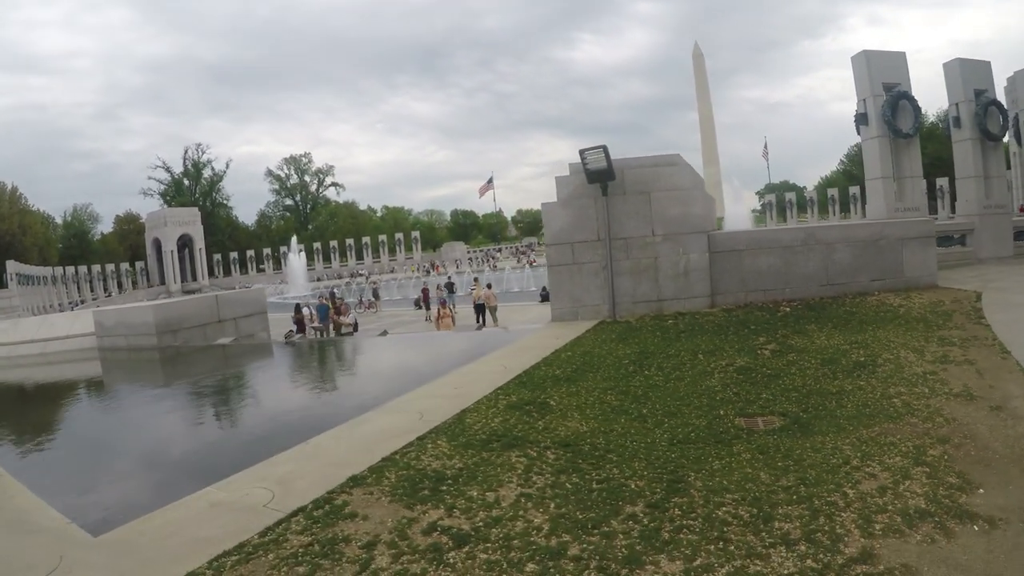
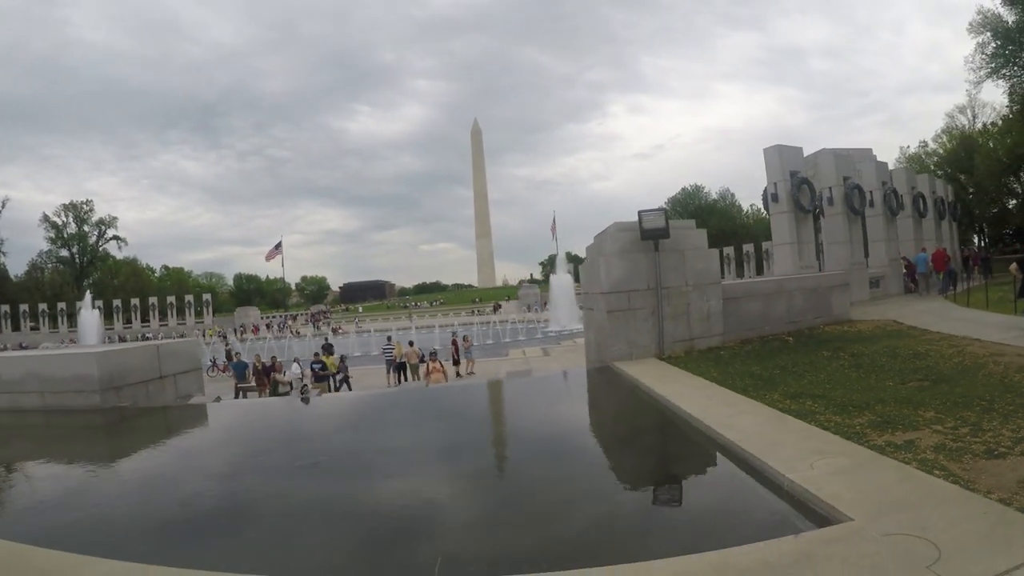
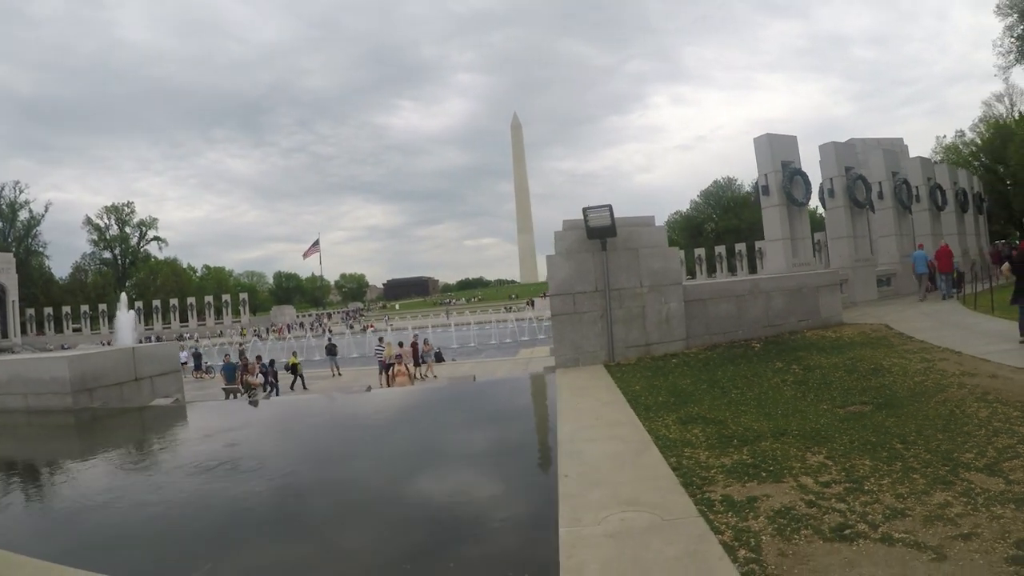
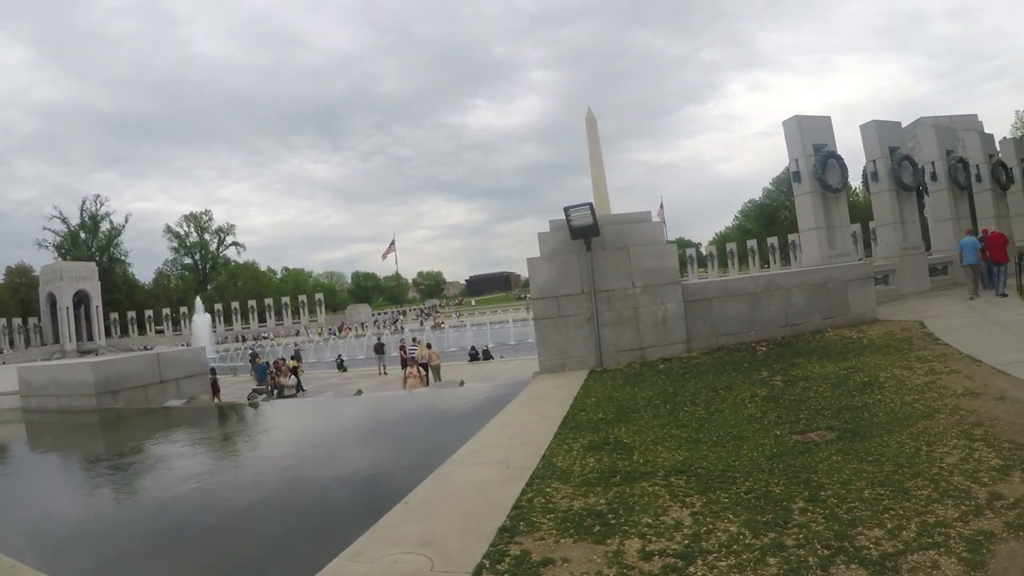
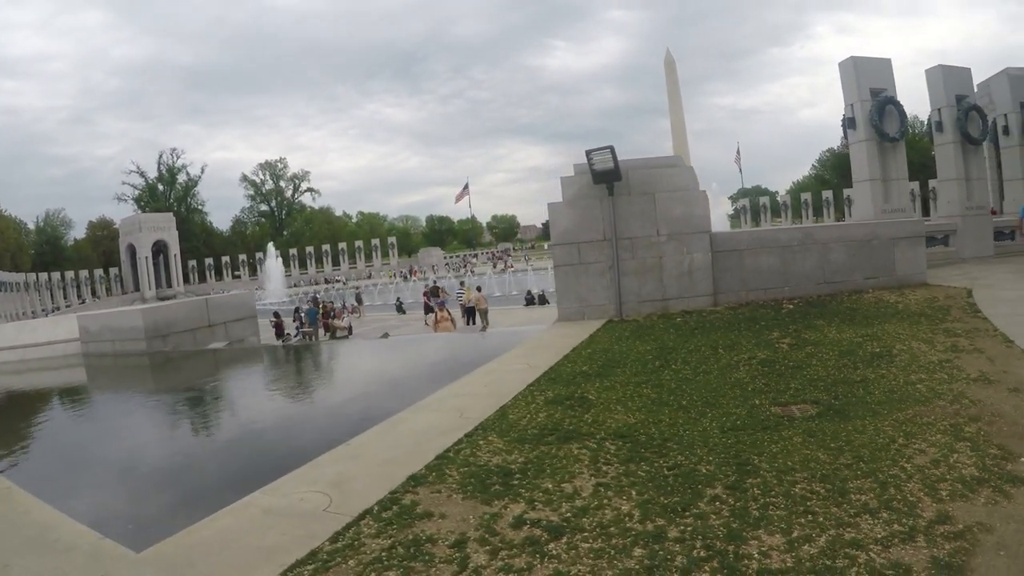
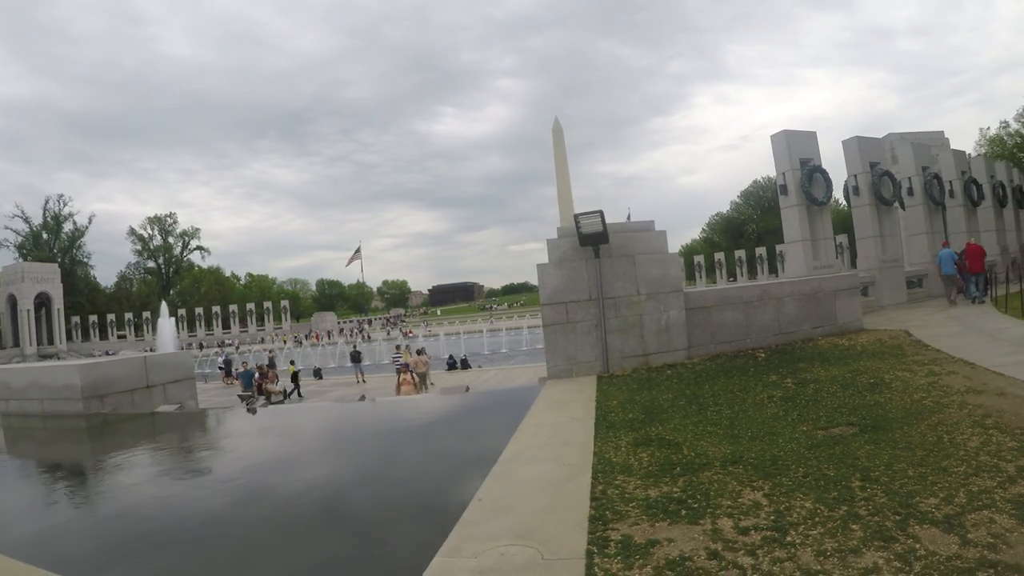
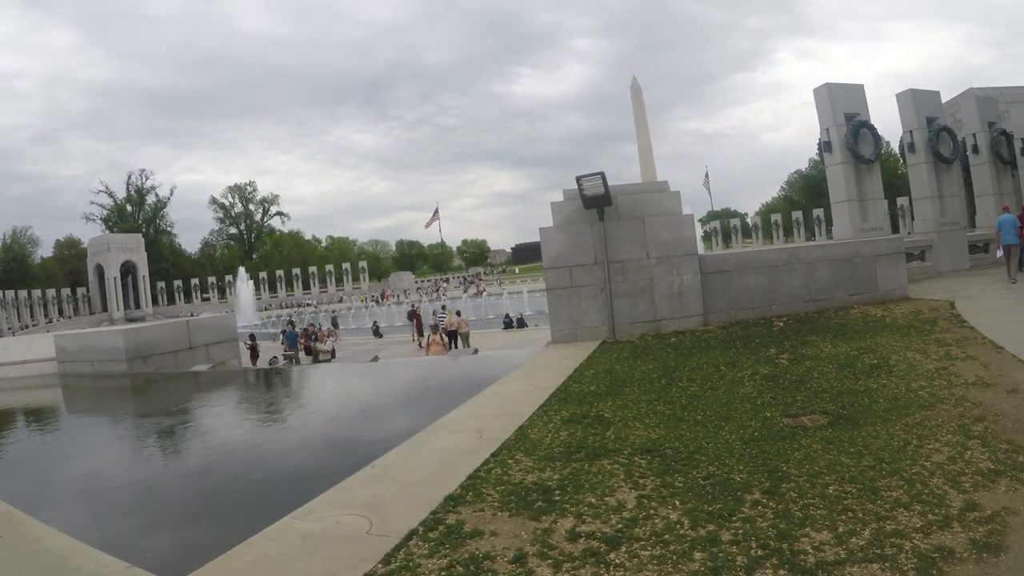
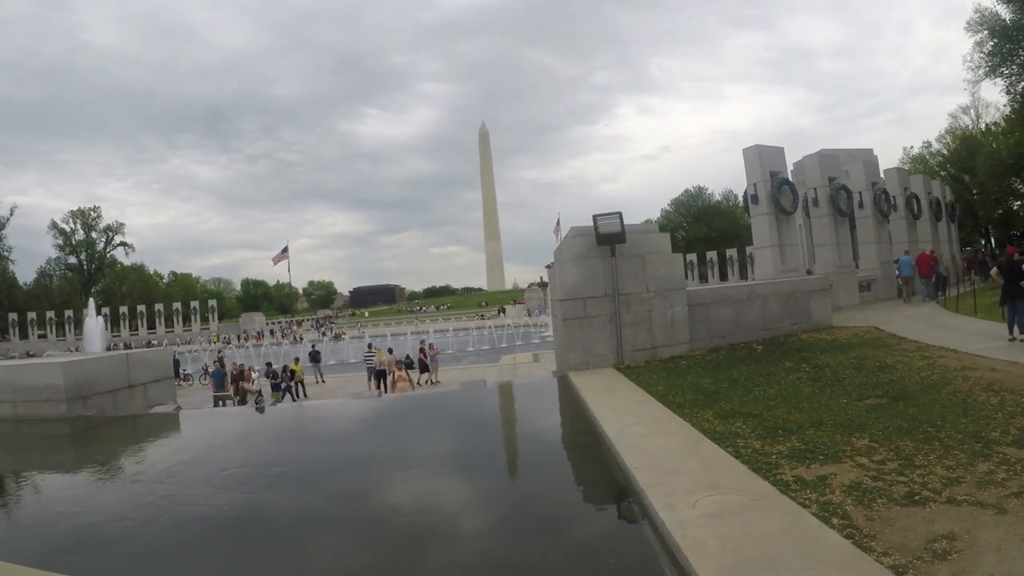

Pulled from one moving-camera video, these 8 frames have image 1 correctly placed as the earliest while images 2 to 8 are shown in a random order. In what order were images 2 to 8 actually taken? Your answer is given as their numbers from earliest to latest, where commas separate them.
5, 7, 4, 6, 3, 8, 2
